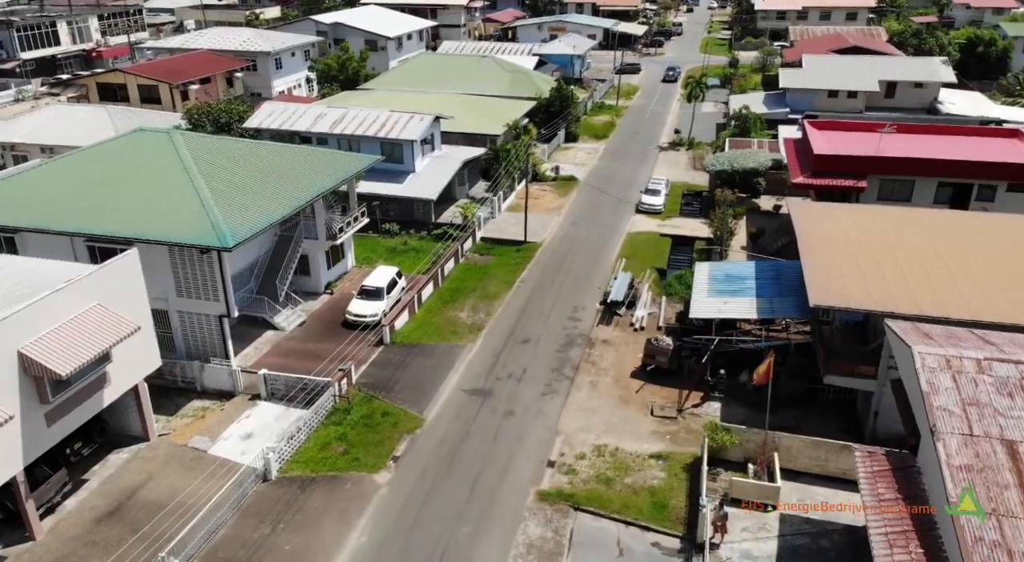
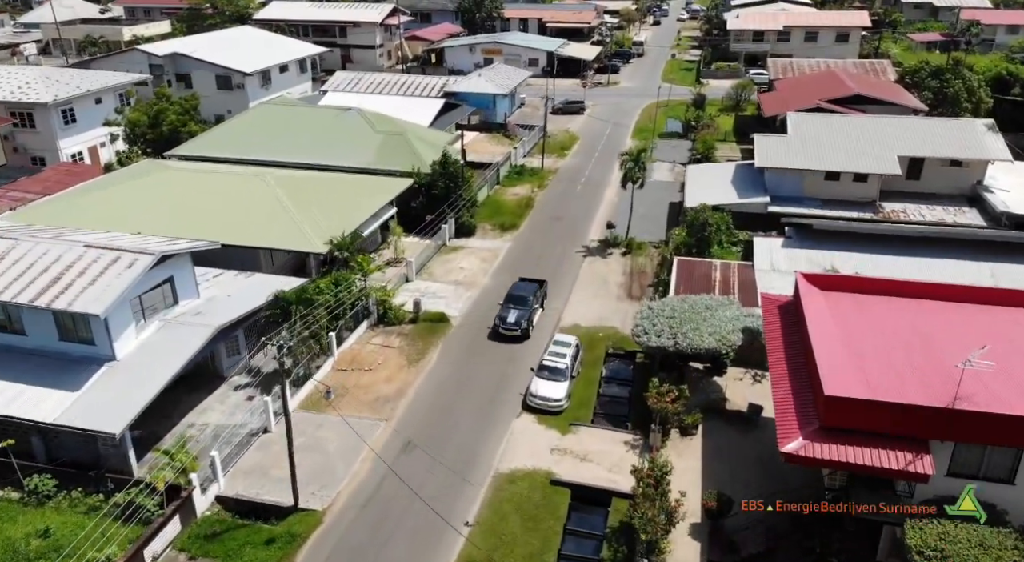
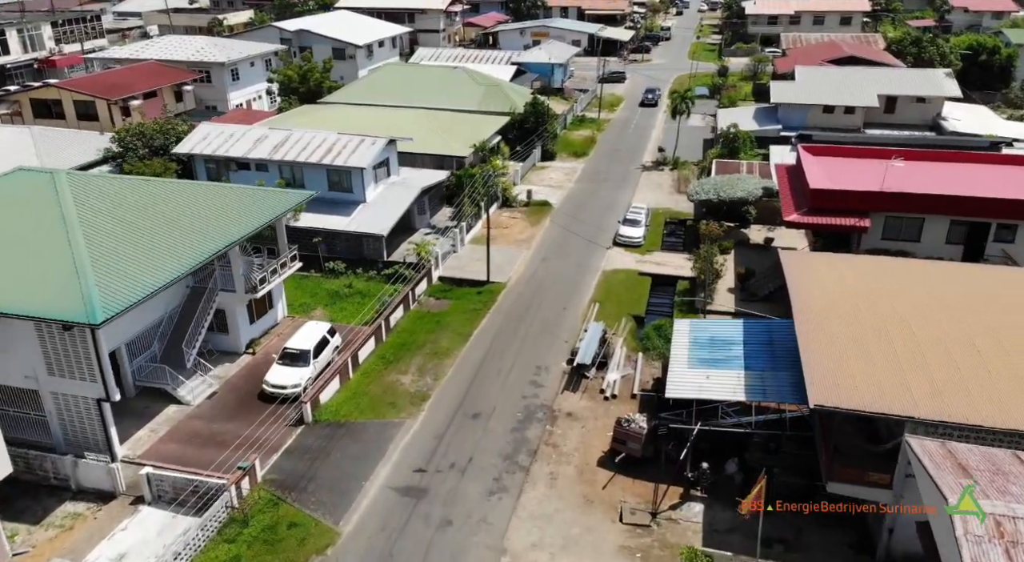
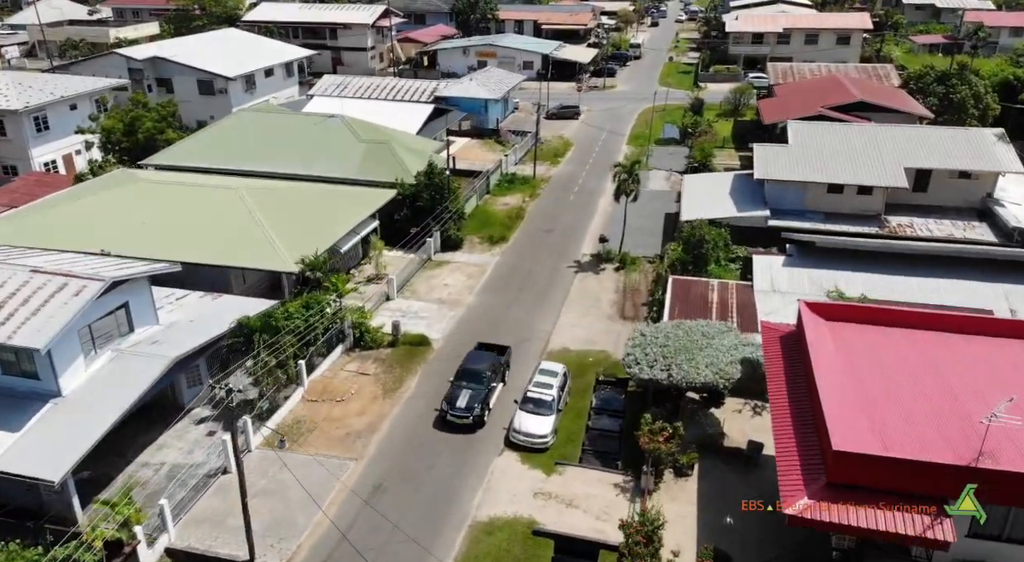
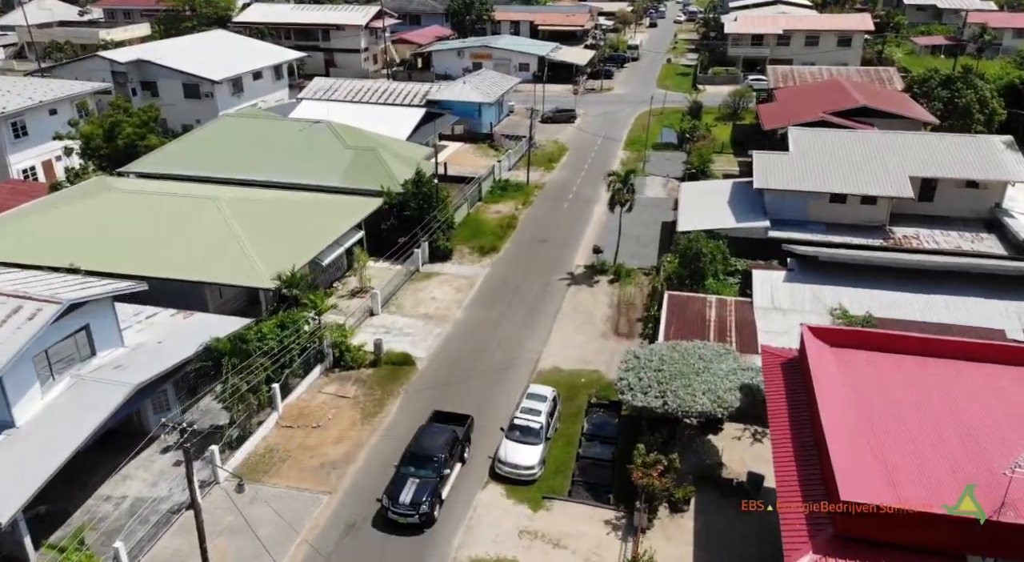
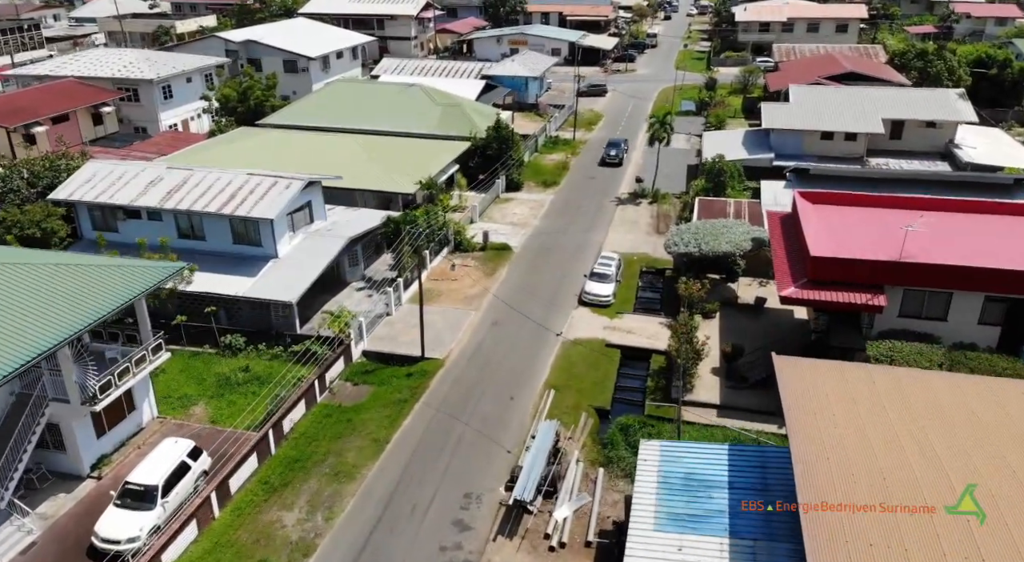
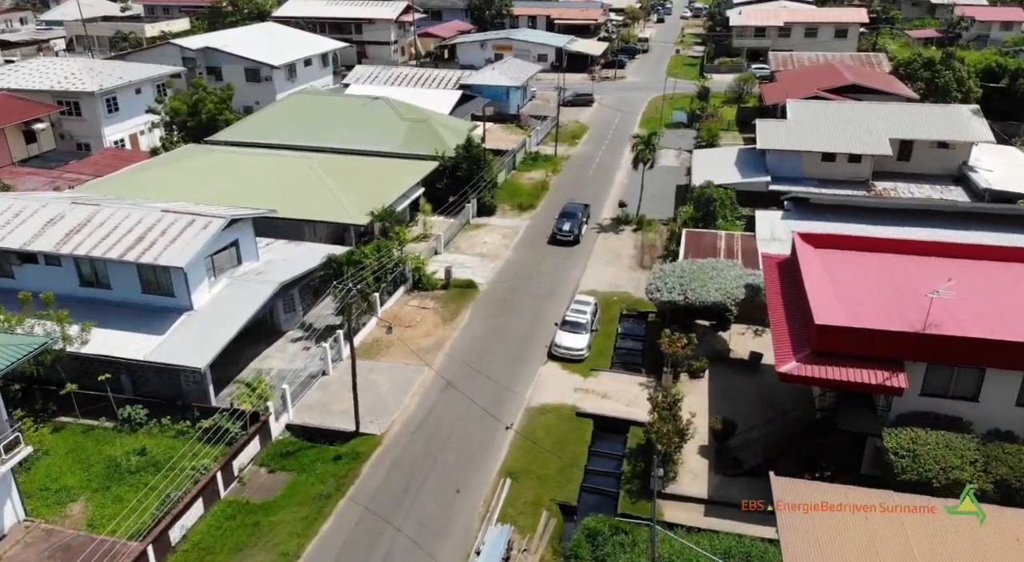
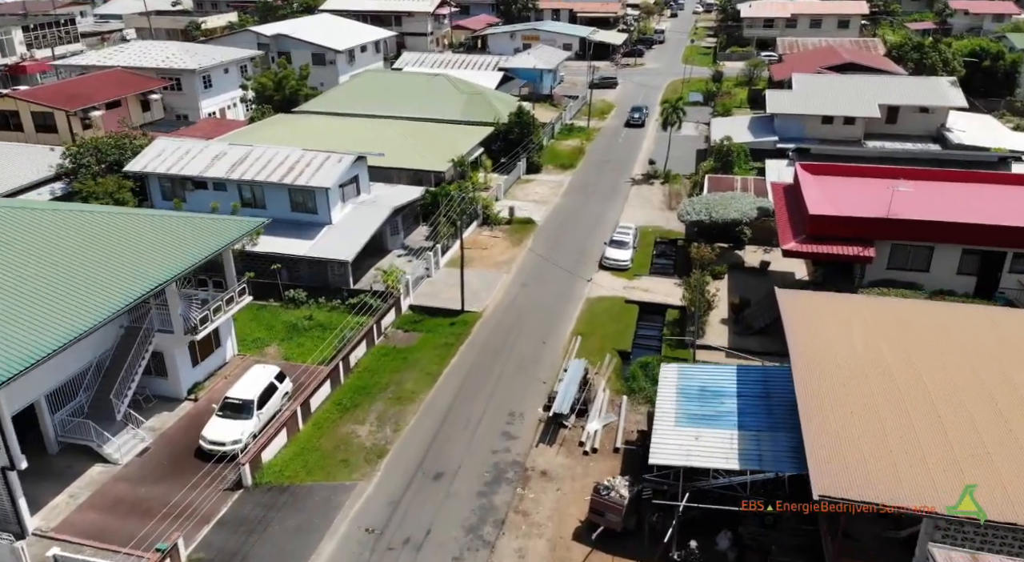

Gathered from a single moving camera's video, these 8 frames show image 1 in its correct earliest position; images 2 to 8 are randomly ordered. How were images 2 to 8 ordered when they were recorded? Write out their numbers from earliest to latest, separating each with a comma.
3, 8, 6, 7, 2, 4, 5
